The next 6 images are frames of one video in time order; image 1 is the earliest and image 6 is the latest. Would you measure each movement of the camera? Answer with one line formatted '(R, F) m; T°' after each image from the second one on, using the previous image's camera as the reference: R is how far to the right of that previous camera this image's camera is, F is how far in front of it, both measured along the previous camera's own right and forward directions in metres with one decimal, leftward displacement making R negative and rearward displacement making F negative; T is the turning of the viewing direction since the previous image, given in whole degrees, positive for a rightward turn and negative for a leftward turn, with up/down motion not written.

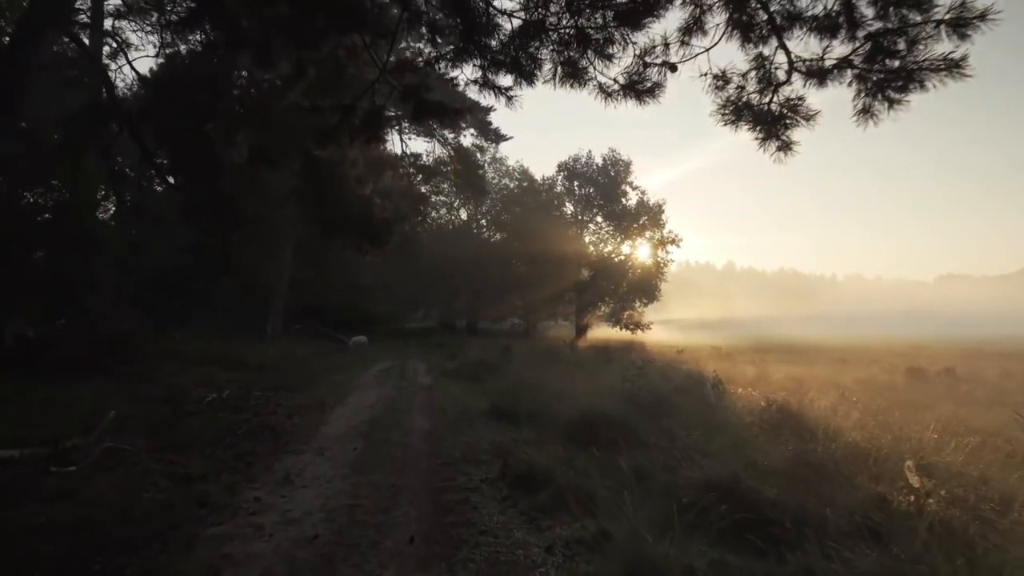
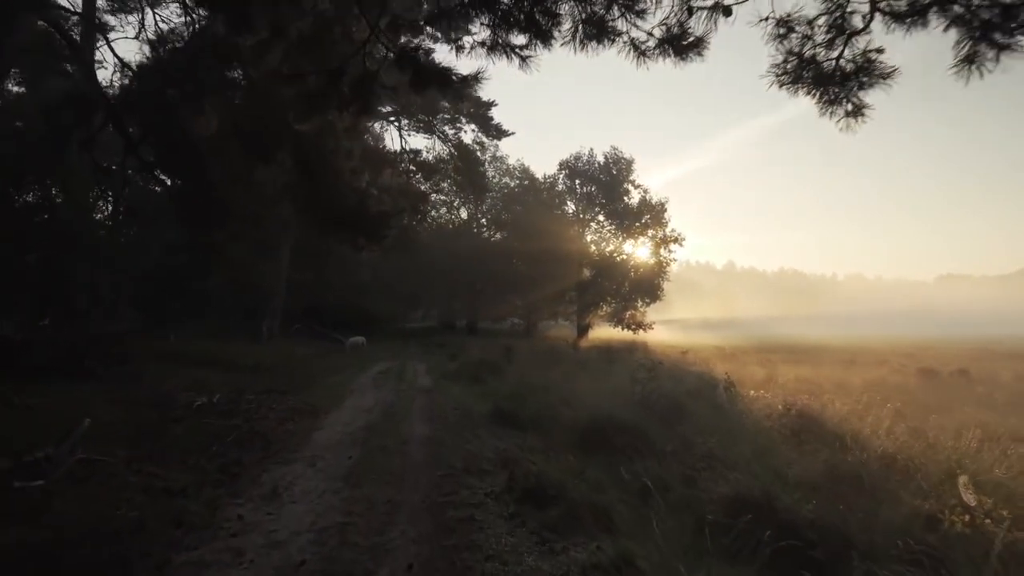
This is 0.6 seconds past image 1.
(-0.1, +0.6) m; 0°
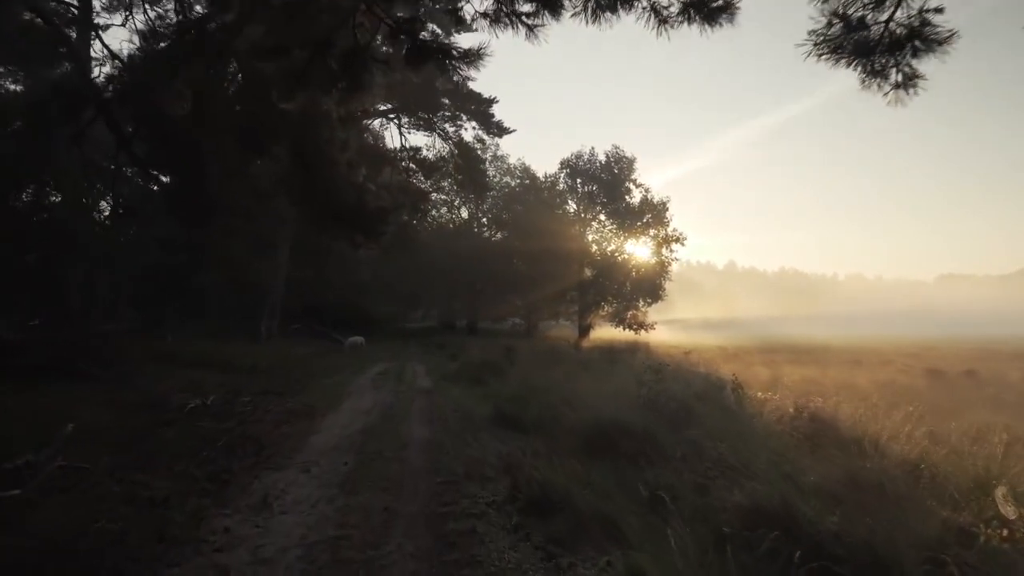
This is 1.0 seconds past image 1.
(0.0, +0.4) m; 0°
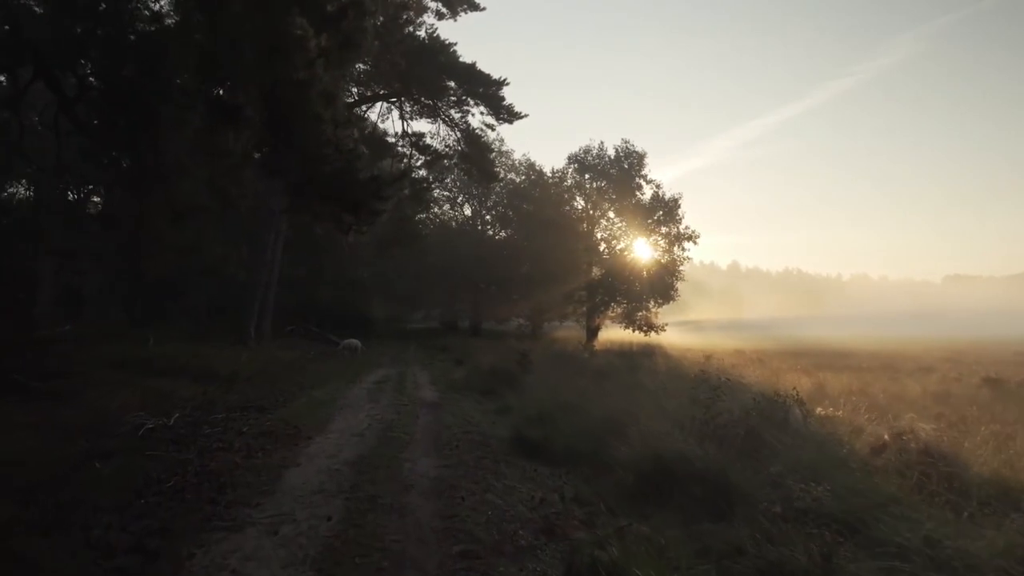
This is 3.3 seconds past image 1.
(-0.4, +2.3) m; 0°
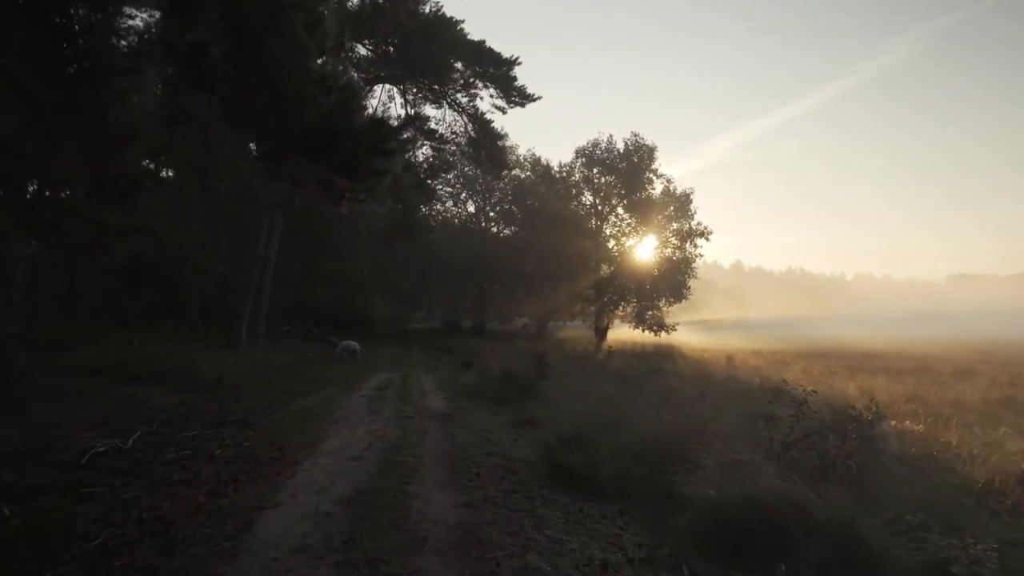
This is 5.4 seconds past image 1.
(-0.4, +2.0) m; 0°
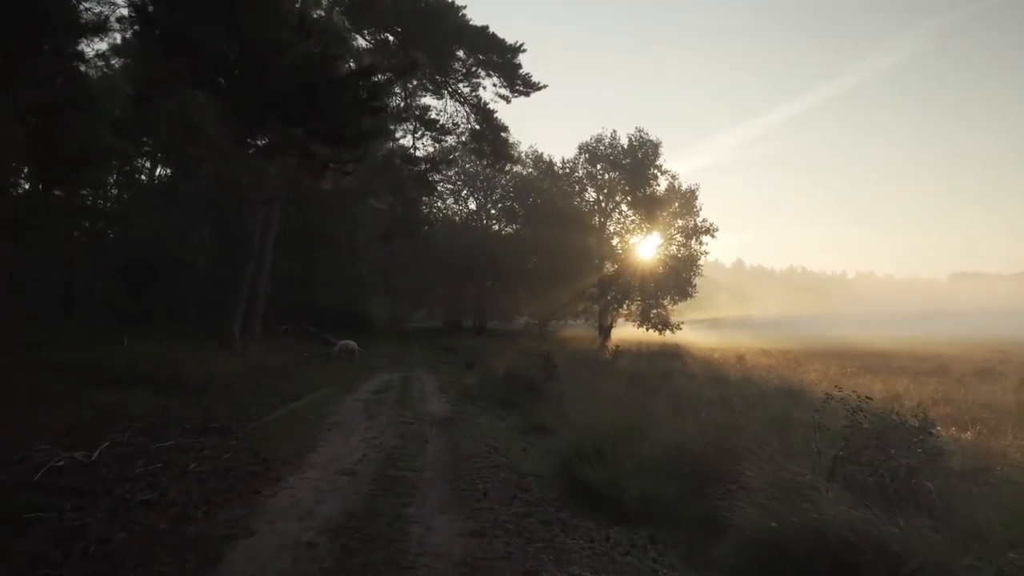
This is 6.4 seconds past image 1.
(-0.1, +1.0) m; 0°
